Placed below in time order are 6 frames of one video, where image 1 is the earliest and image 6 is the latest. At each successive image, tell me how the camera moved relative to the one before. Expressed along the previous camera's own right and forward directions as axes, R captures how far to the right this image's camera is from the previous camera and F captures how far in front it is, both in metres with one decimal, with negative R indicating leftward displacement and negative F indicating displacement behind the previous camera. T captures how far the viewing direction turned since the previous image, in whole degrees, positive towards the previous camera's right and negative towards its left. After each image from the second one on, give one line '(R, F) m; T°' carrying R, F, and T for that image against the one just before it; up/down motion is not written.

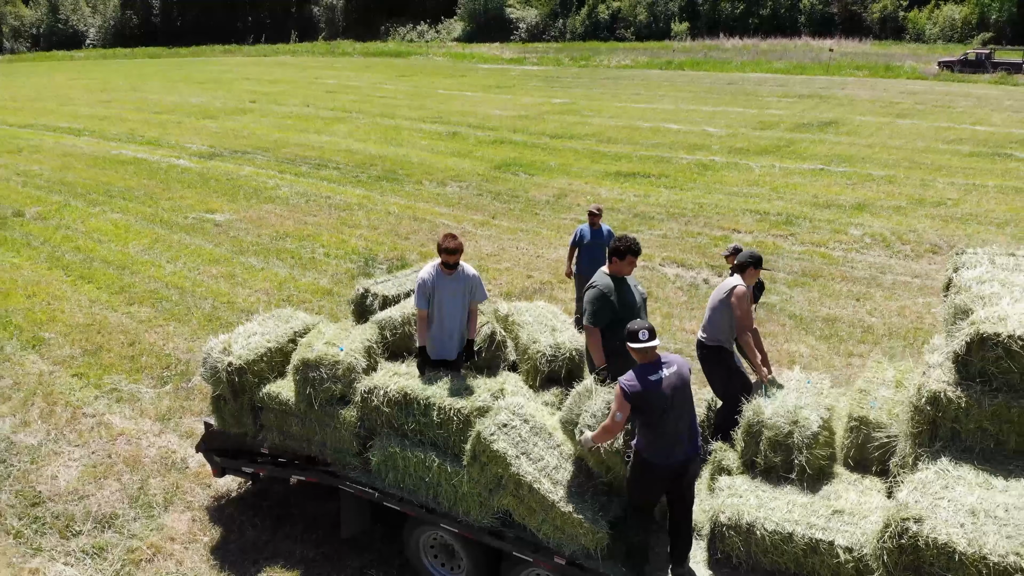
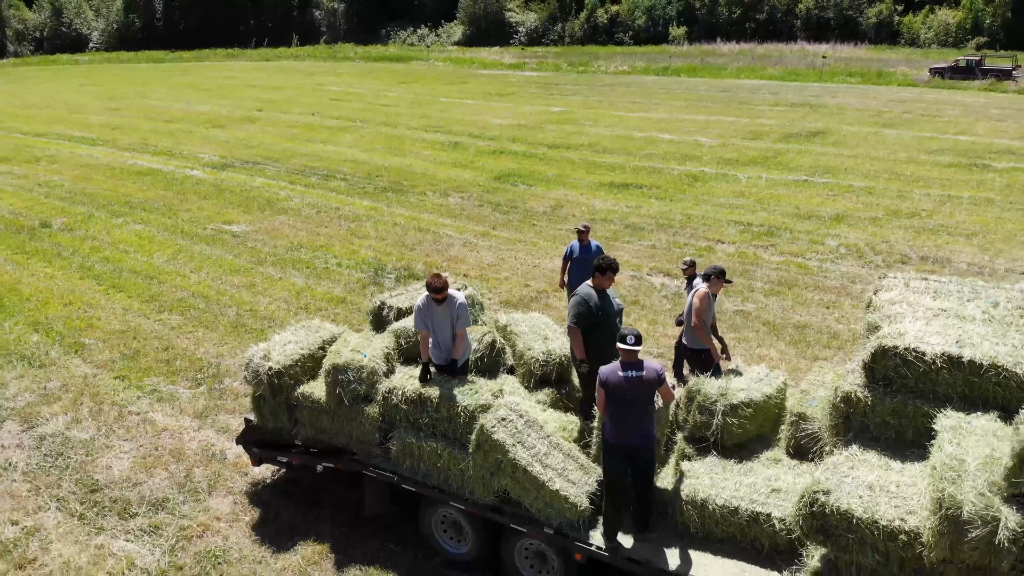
(+0.1, -0.8) m; 0°
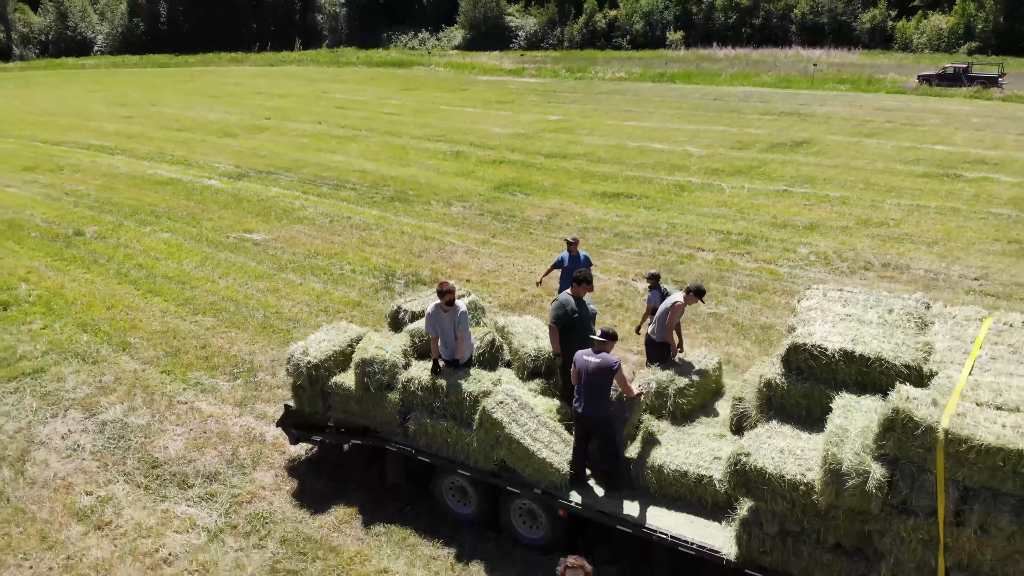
(+0.1, -1.2) m; 0°
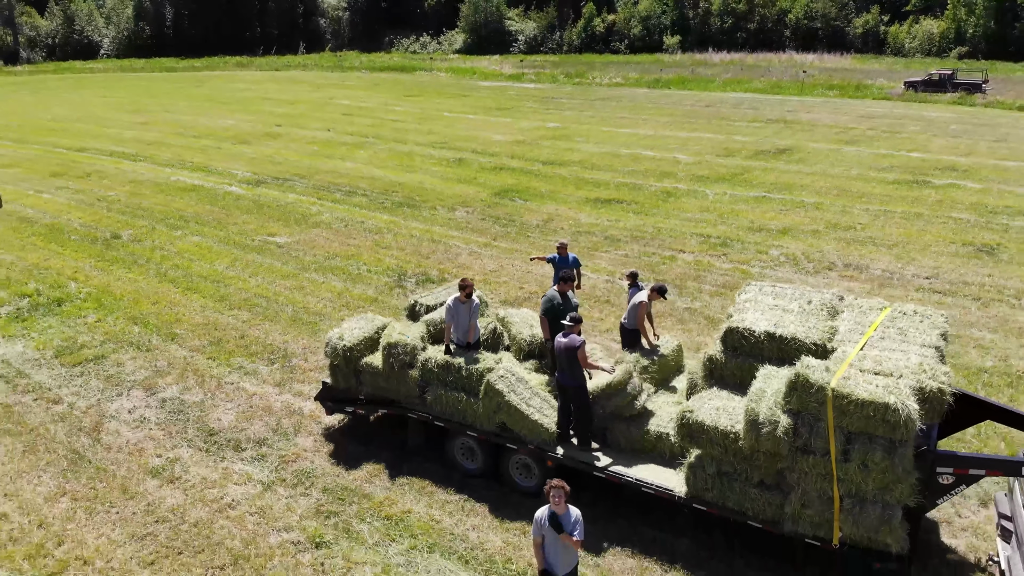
(+0.1, -1.5) m; 0°
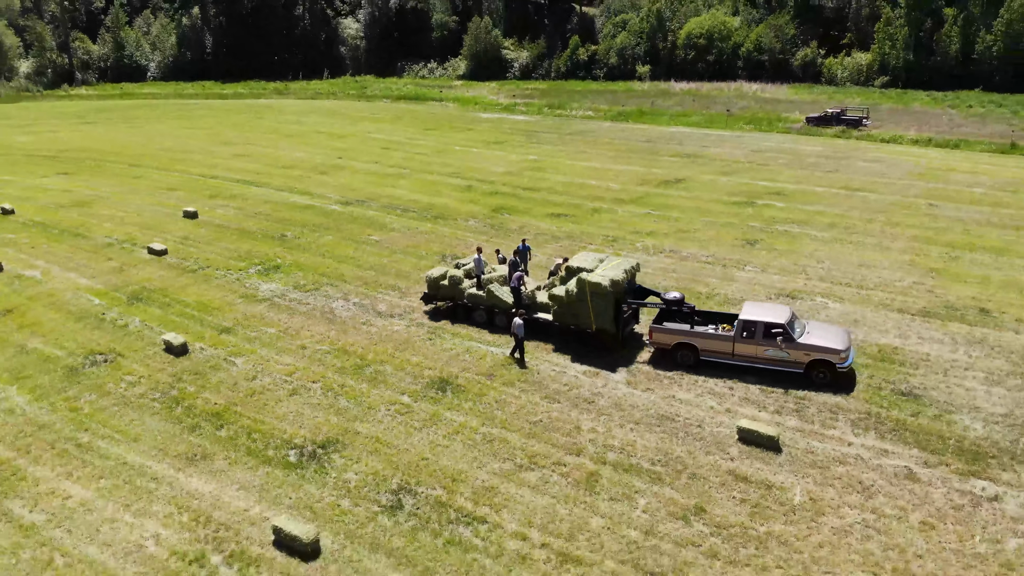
(+1.9, -14.4) m; 0°
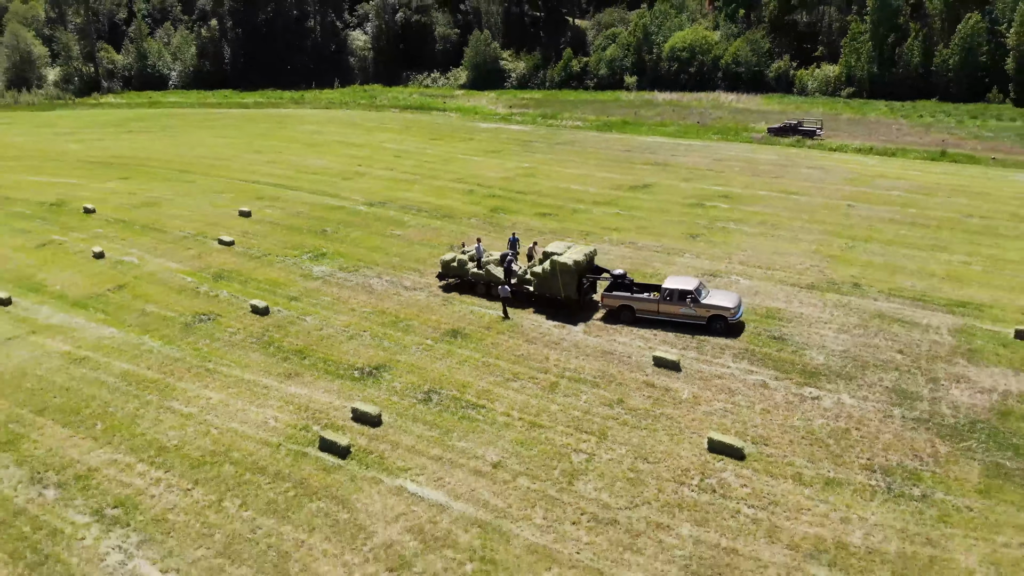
(+1.4, -8.5) m; 0°
